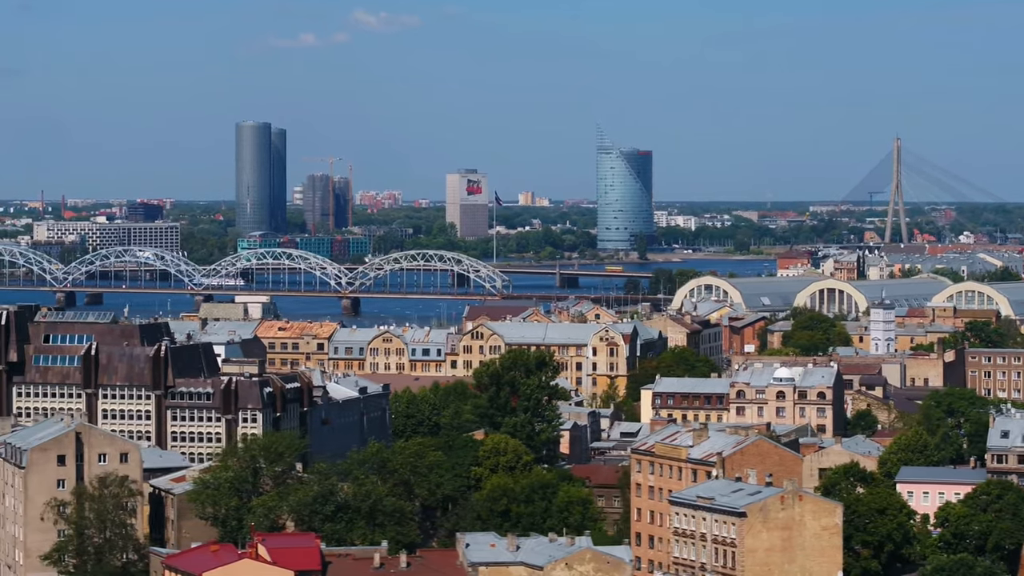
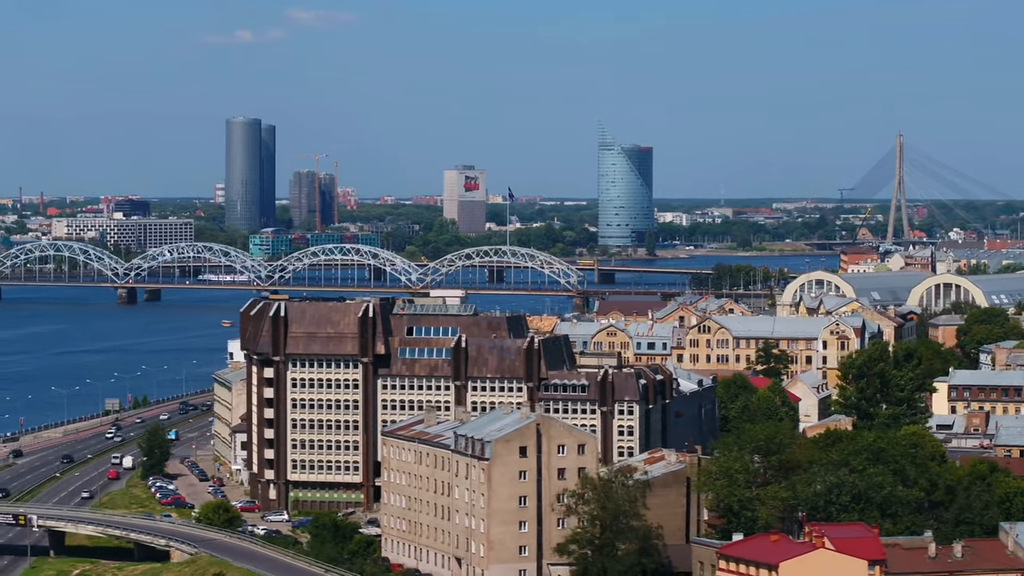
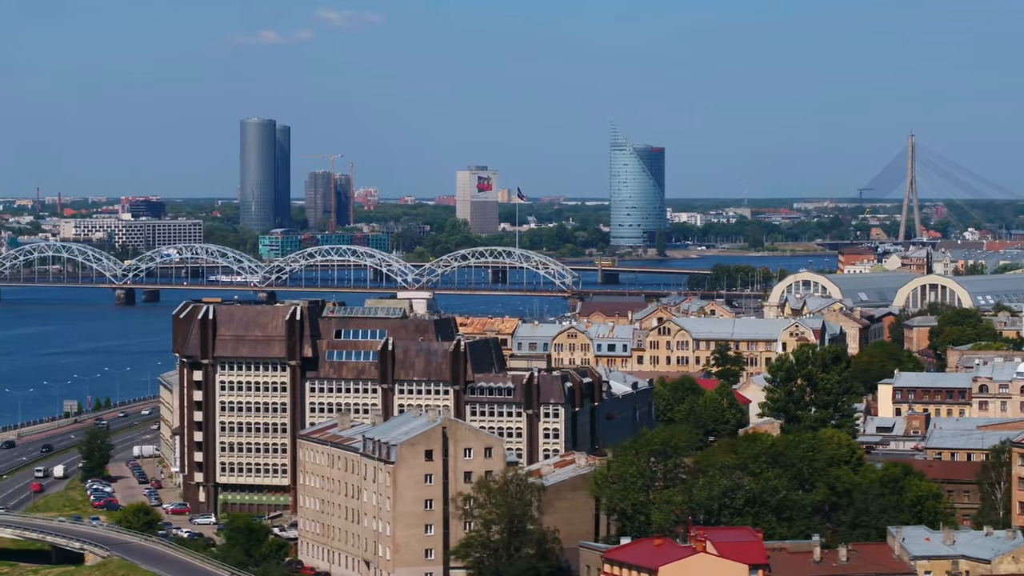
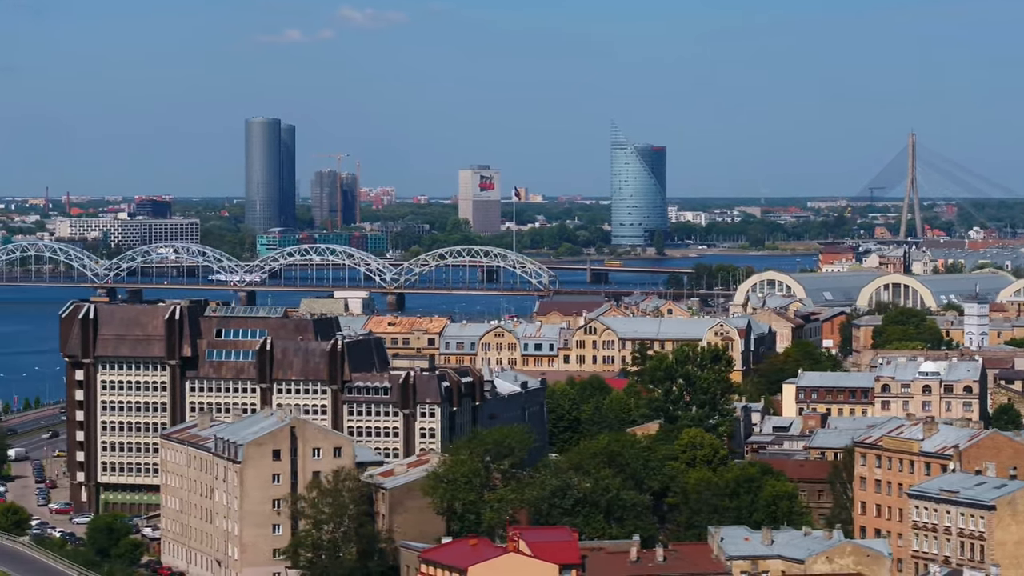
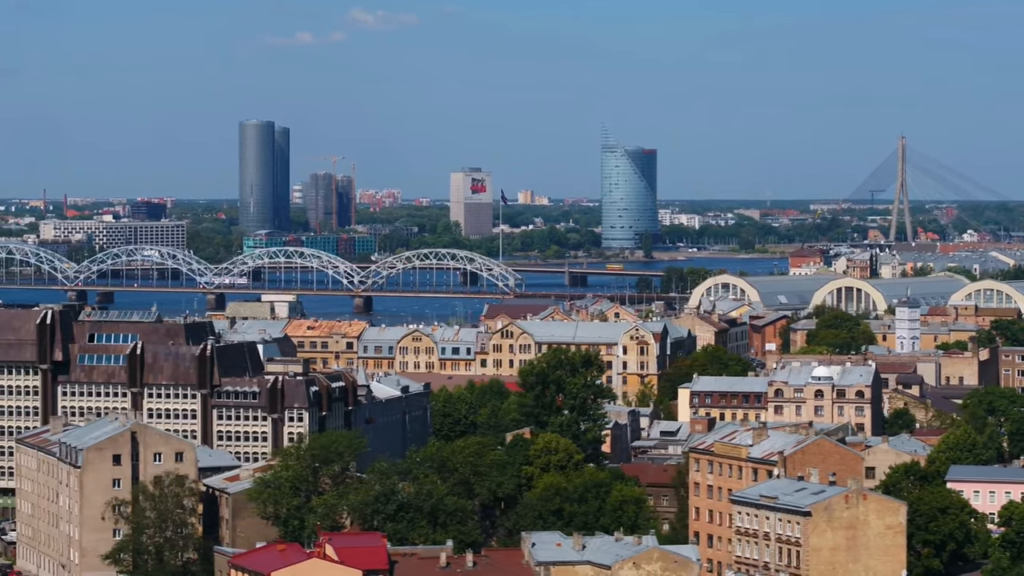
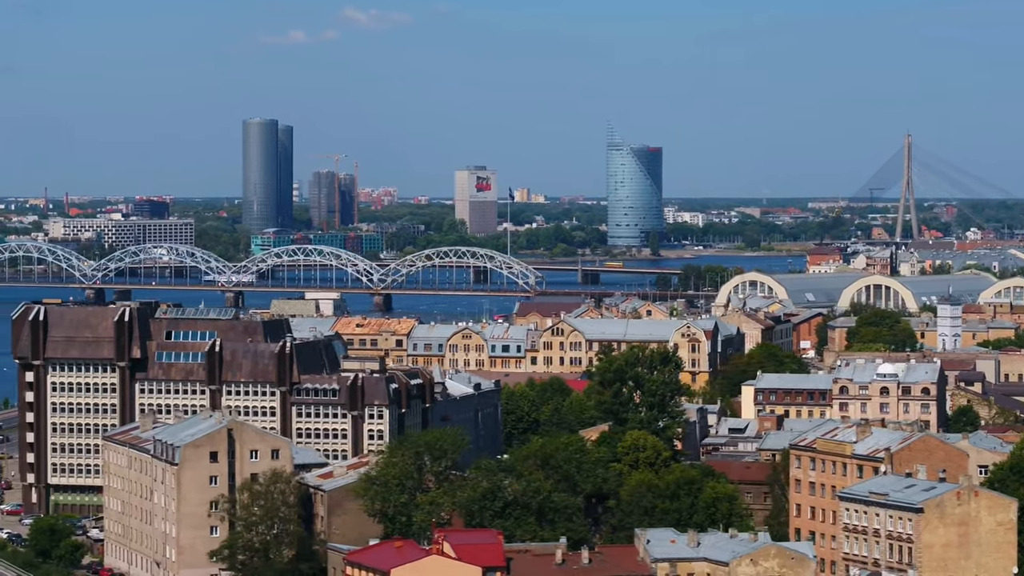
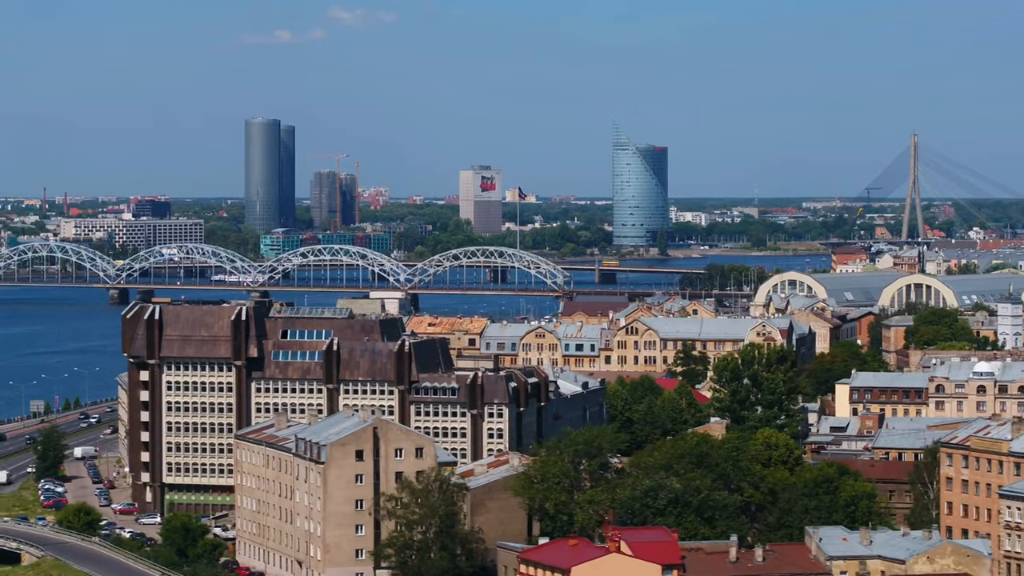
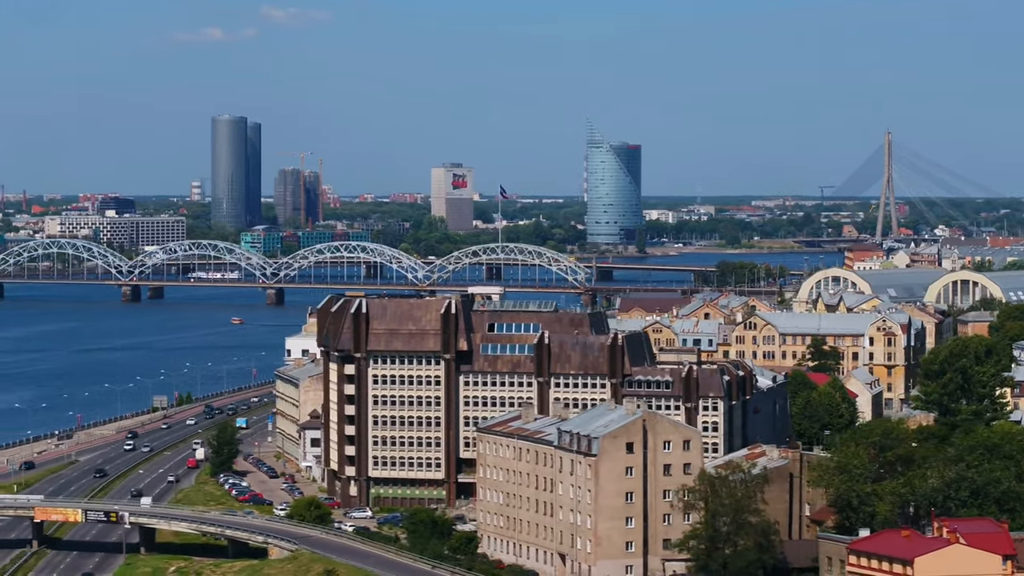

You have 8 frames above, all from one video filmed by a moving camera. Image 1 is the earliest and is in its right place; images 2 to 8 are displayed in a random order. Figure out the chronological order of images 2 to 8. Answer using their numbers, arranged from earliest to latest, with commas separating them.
5, 6, 4, 7, 3, 2, 8
